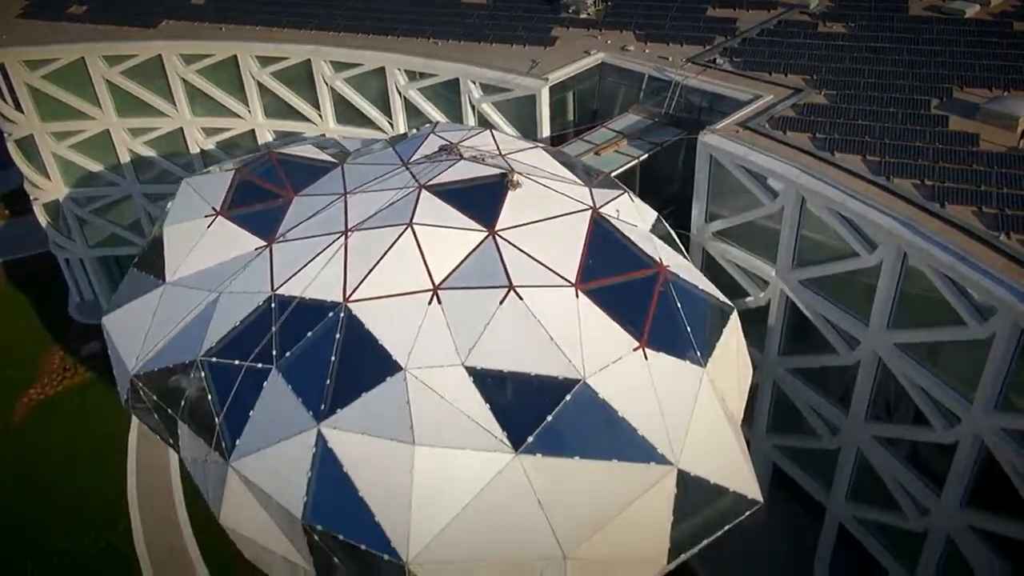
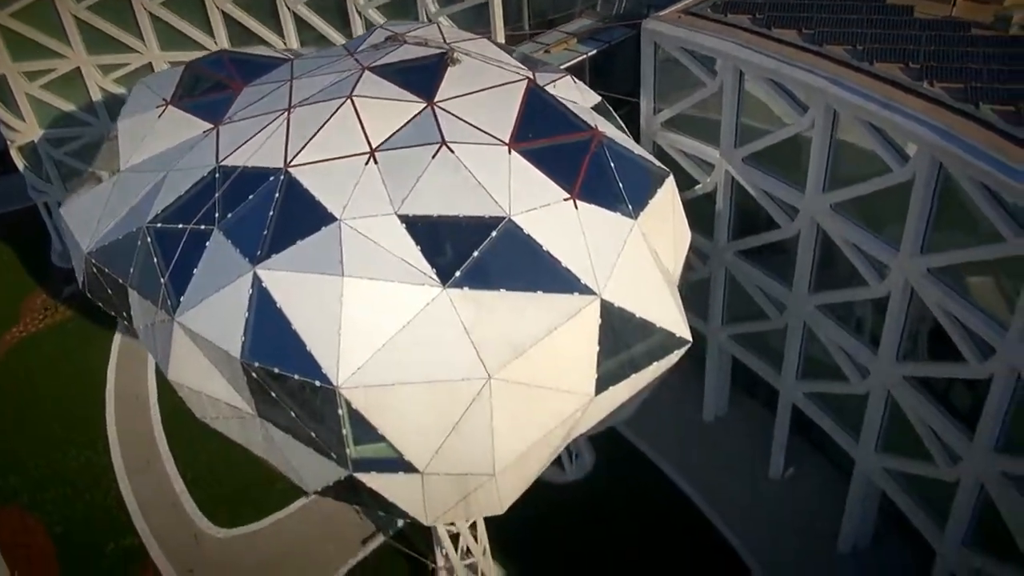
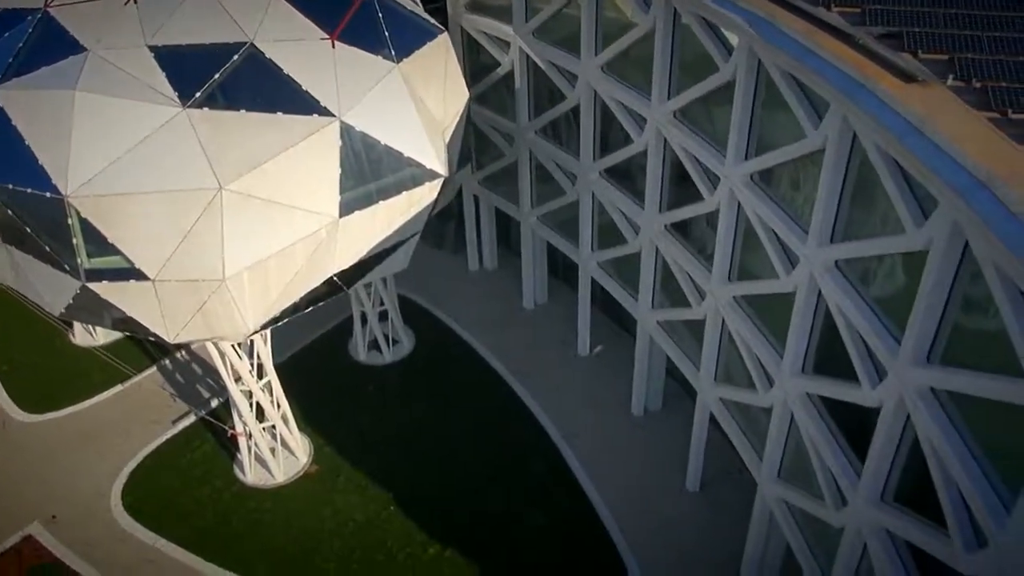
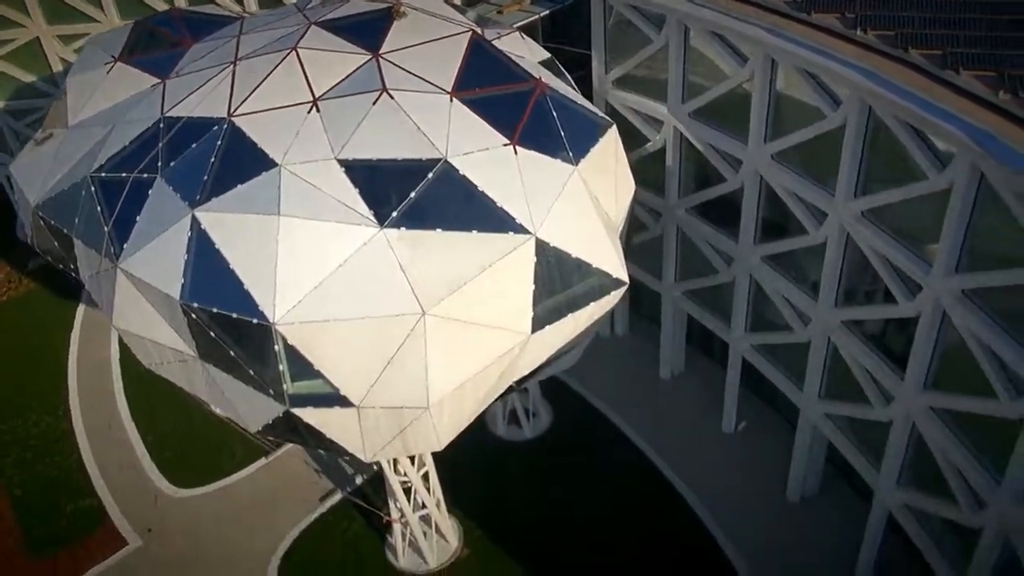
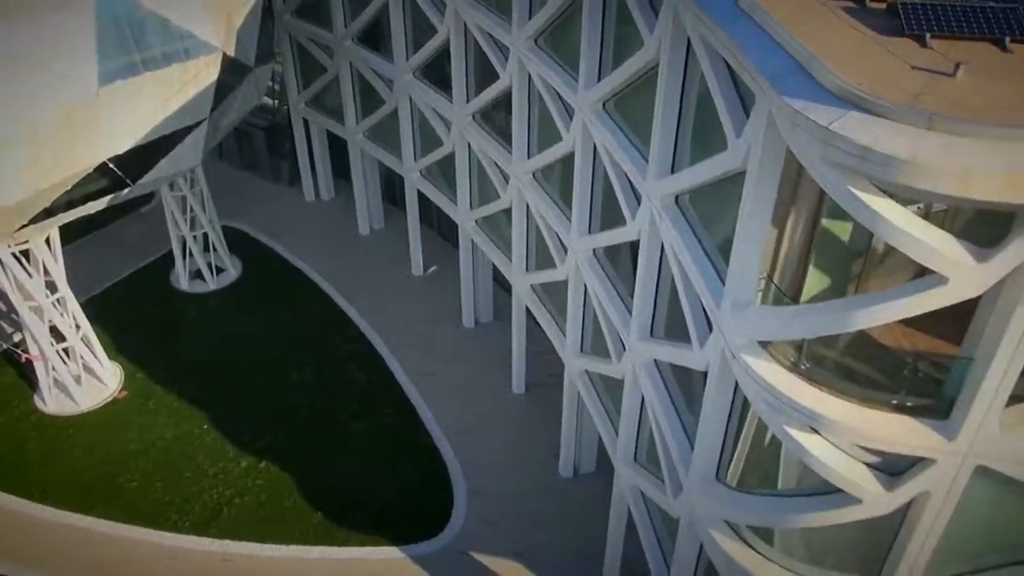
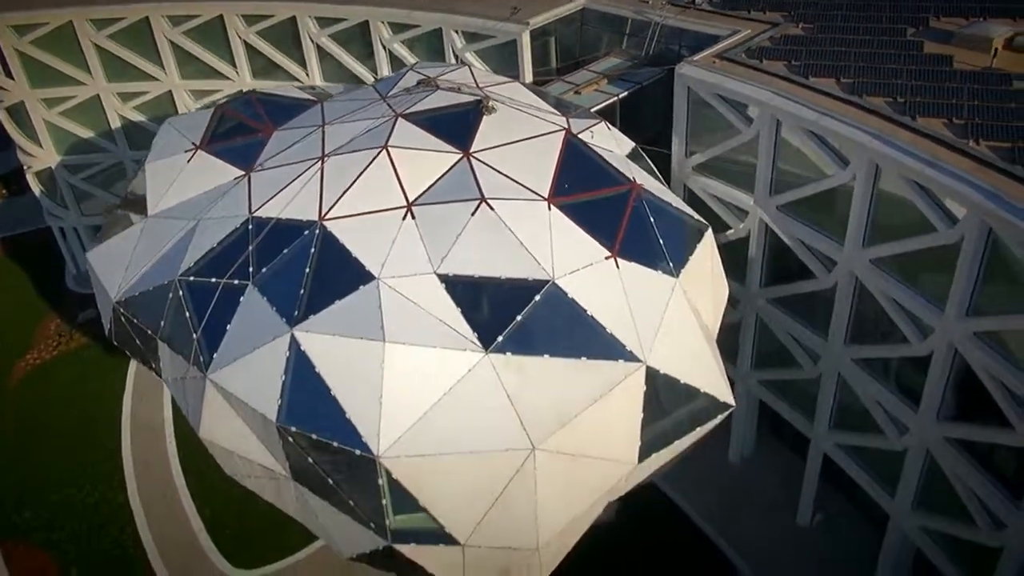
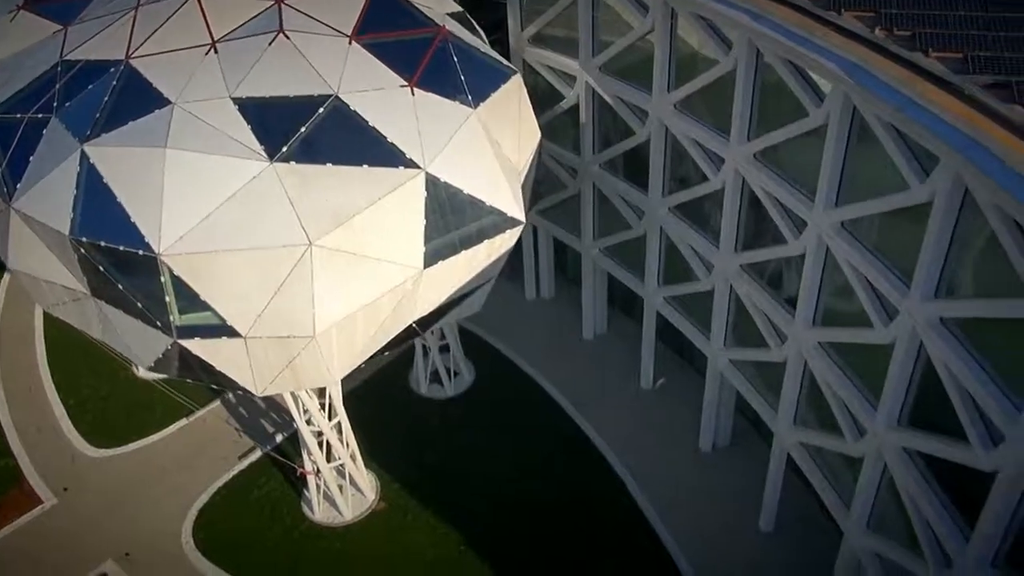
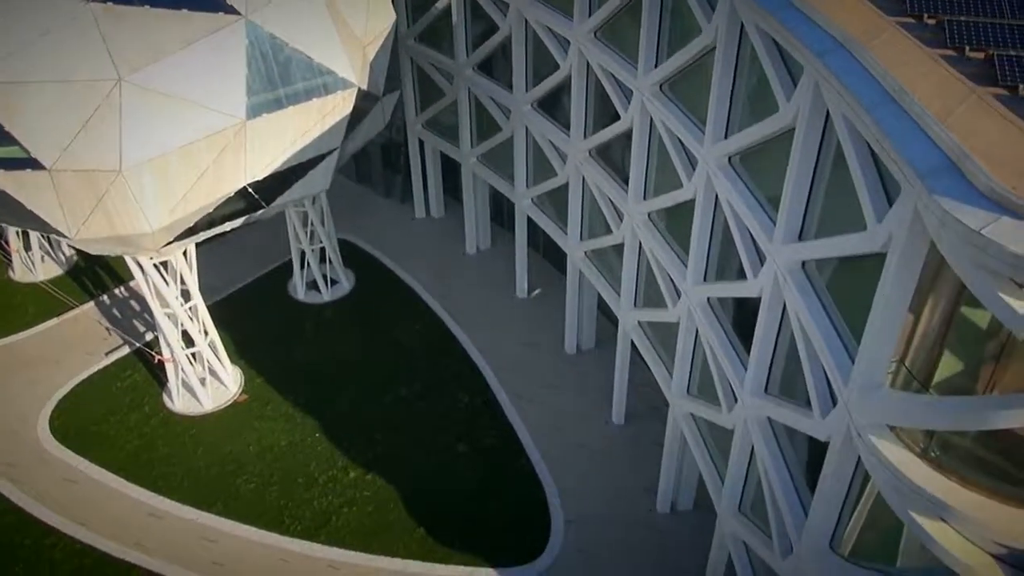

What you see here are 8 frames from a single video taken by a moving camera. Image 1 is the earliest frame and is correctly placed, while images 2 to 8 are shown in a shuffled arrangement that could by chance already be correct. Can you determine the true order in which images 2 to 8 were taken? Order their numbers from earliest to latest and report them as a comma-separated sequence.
6, 2, 4, 7, 3, 8, 5
